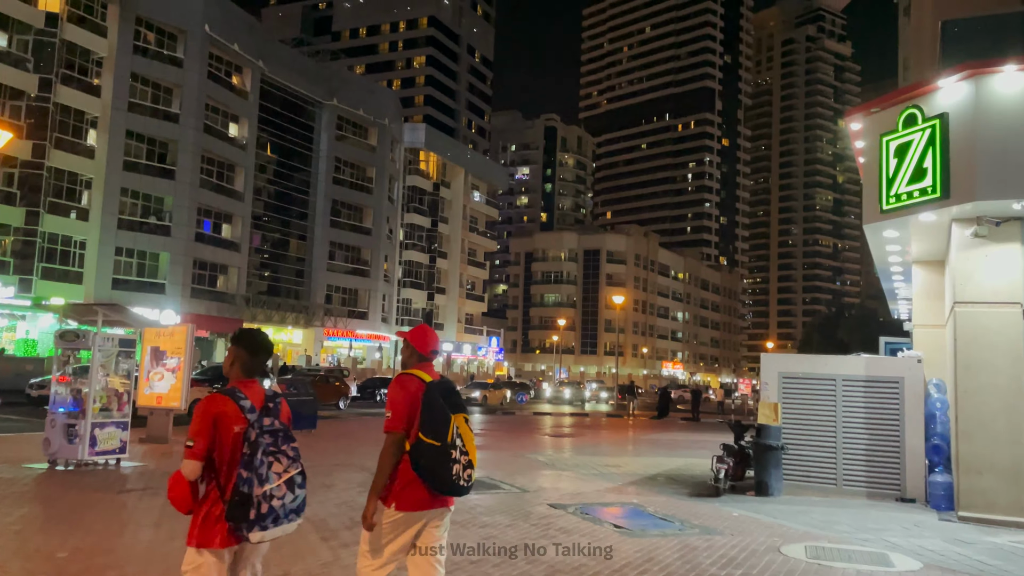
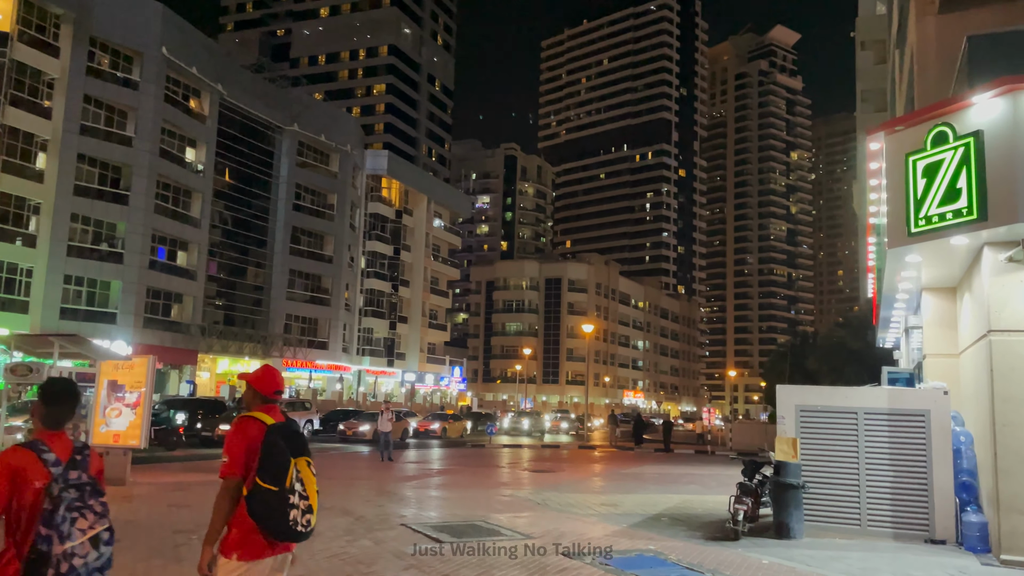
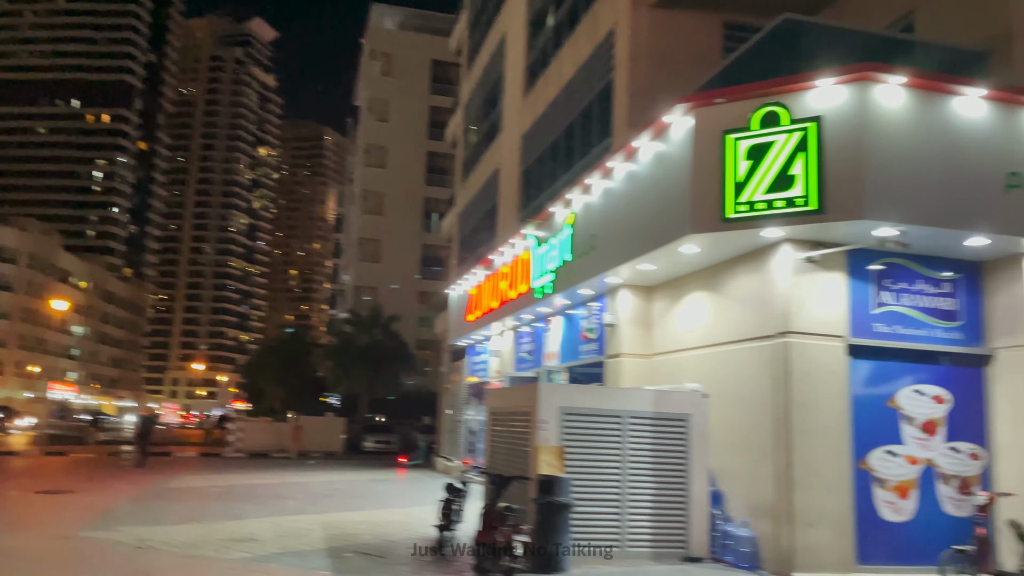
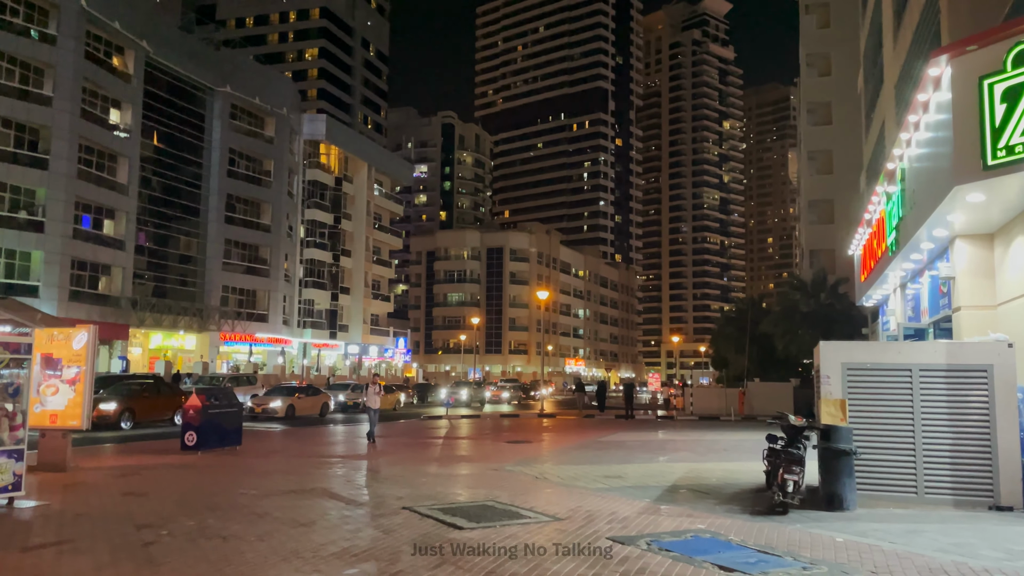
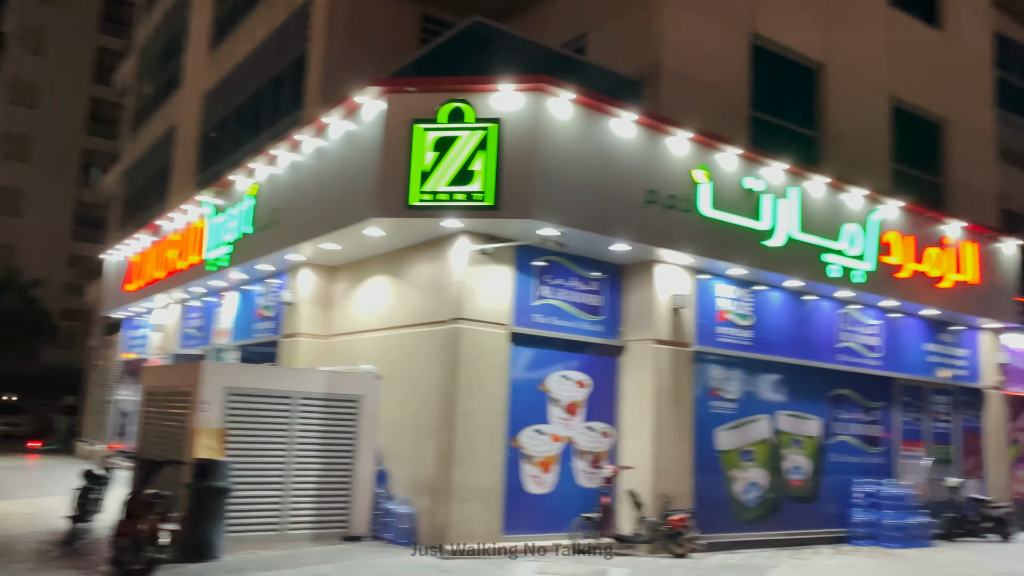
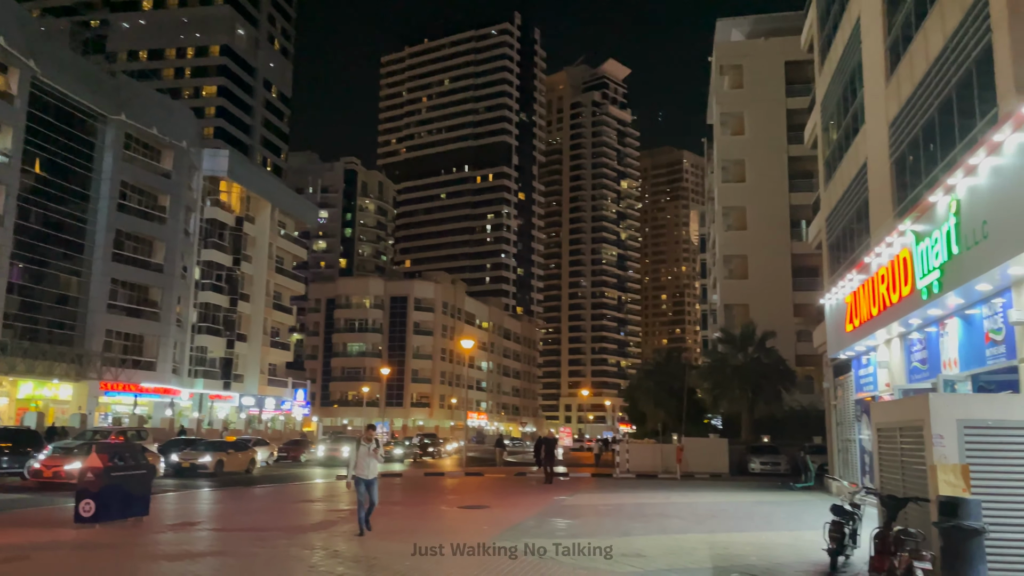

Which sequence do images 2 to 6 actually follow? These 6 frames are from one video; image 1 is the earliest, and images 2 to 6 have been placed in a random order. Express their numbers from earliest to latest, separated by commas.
2, 4, 6, 3, 5
